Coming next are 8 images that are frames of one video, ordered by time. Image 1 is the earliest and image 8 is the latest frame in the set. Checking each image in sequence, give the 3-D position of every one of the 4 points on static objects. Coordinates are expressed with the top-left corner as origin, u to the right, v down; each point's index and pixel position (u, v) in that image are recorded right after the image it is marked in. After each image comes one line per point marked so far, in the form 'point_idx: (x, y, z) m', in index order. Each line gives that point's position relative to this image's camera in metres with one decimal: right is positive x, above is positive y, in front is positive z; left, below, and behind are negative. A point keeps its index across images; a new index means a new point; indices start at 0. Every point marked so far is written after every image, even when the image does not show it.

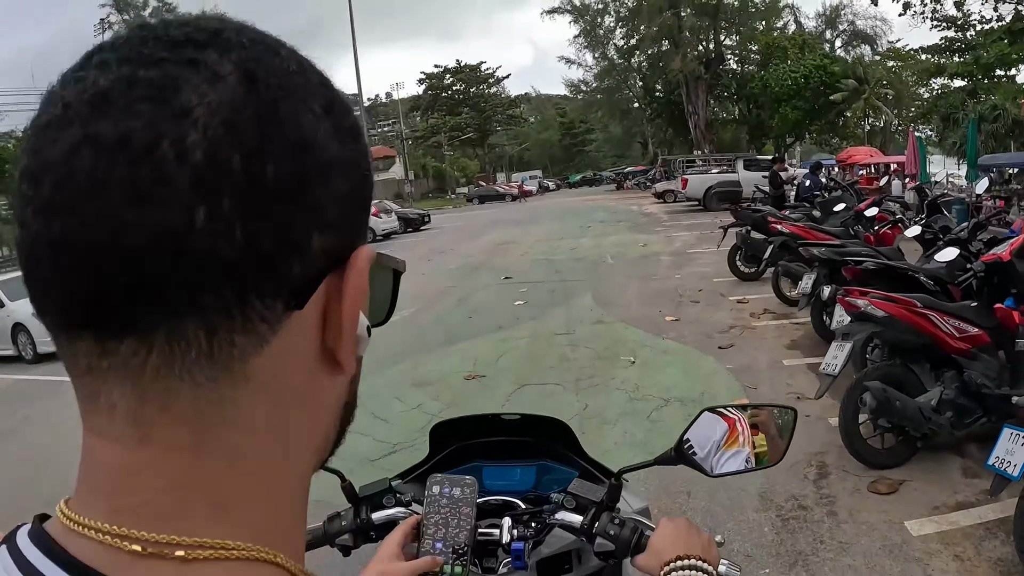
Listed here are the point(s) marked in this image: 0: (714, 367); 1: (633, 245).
0: (+1.5, -0.6, +5.2) m
1: (+2.2, +0.8, +12.1) m
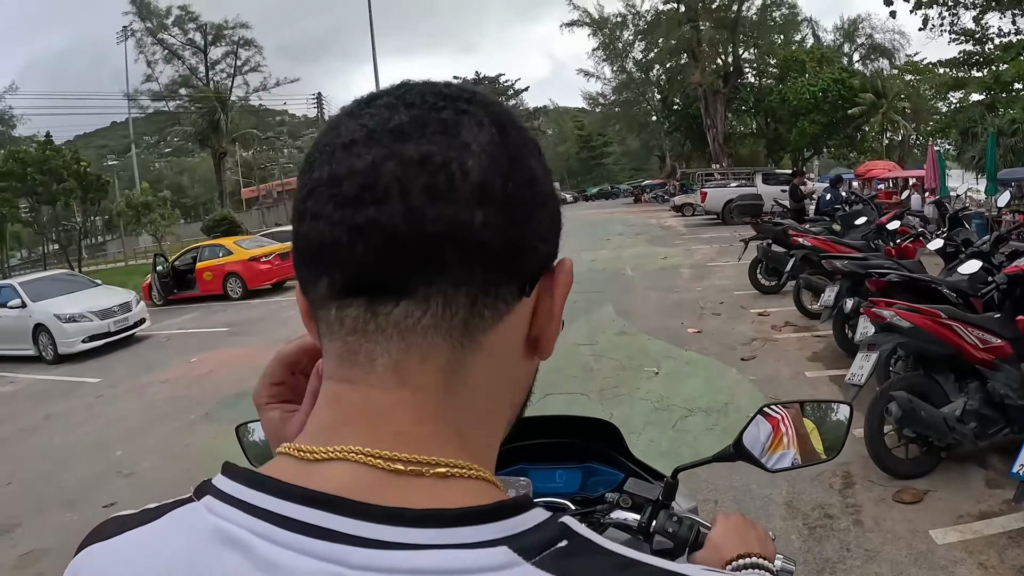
0: (+1.7, -0.7, +5.2) m
1: (+2.5, +0.5, +12.2) m
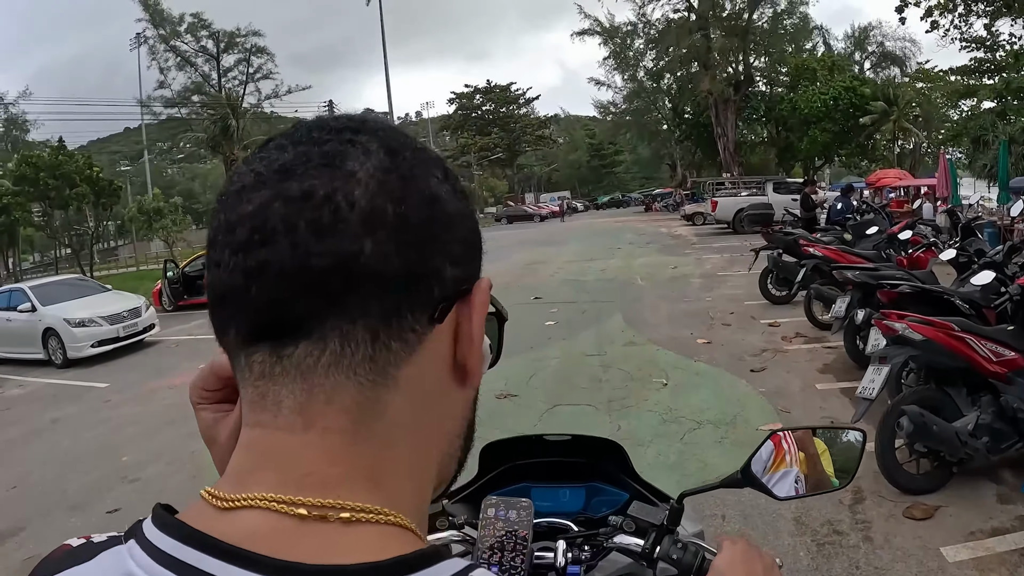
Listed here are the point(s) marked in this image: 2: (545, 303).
0: (+1.8, -0.8, +5.2) m
1: (+2.7, +0.4, +12.1) m
2: (+0.5, -0.2, +9.0) m
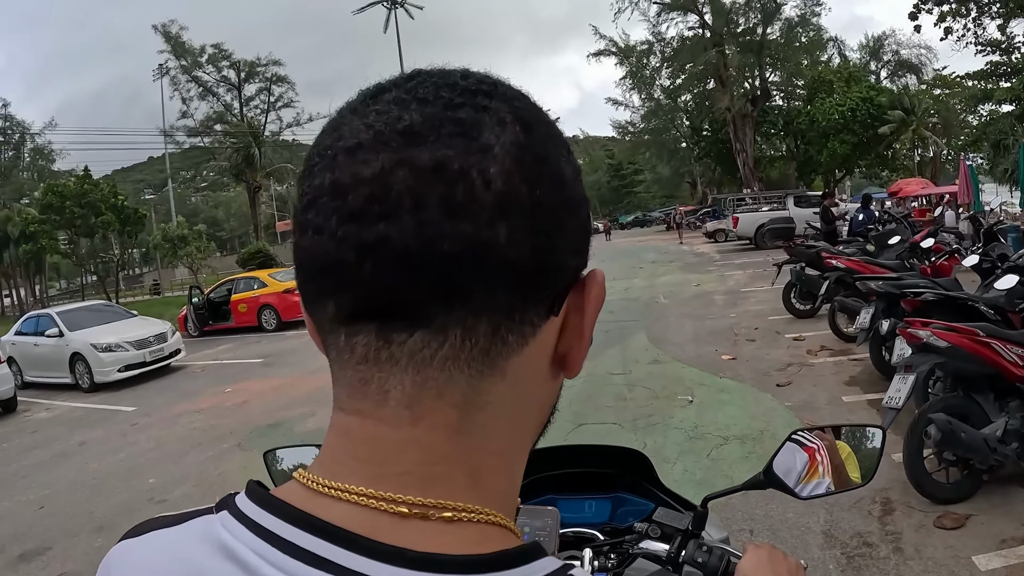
0: (+2.0, -0.9, +5.2) m
1: (+3.1, +0.1, +12.1) m
2: (+0.8, -0.4, +9.1) m
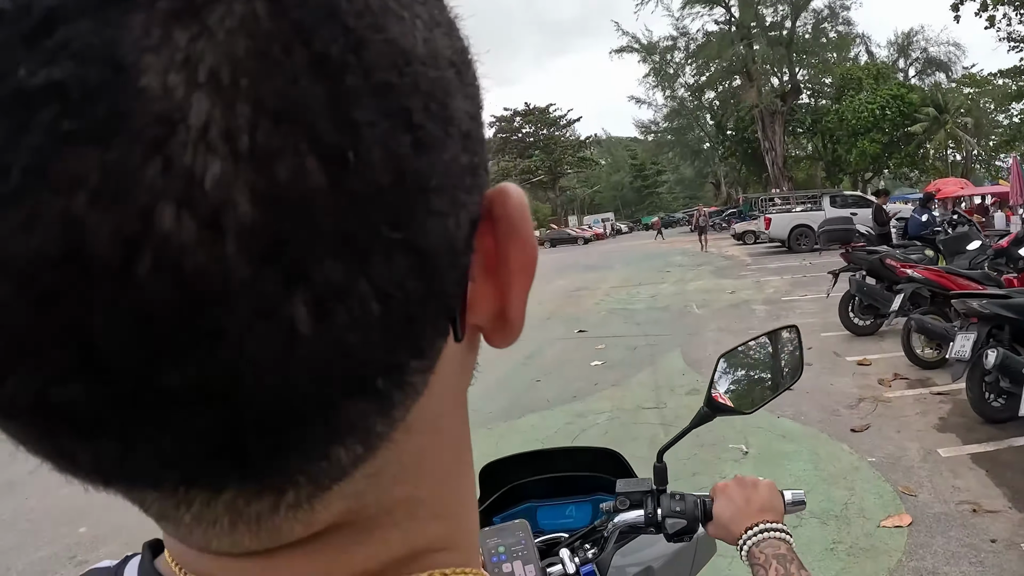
0: (+2.0, -1.0, +4.1) m
1: (+3.3, 0.0, +11.0) m
2: (+0.9, -0.6, +7.9) m
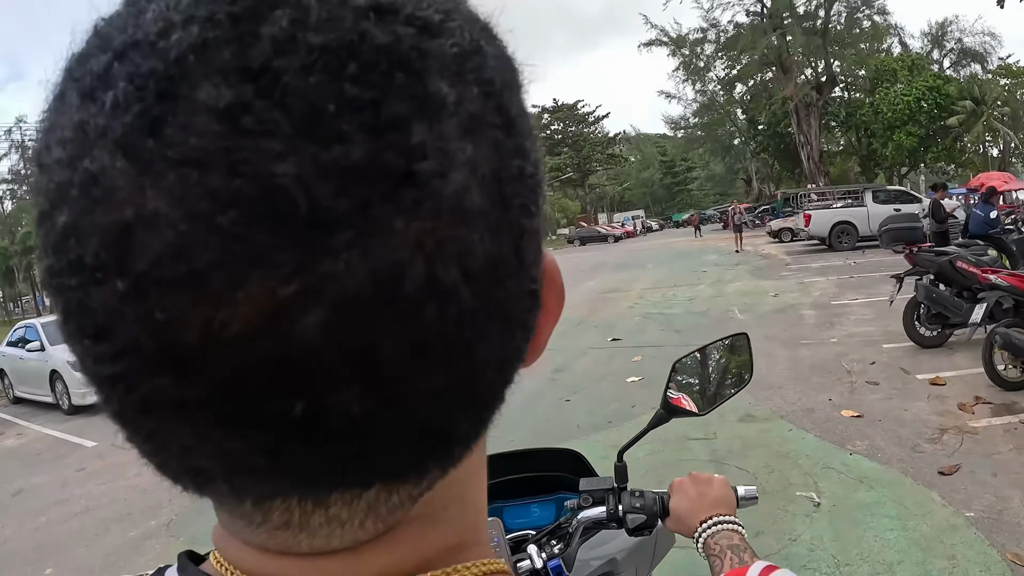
0: (+2.1, -1.1, +3.4) m
1: (+3.7, -0.1, +10.2) m
2: (+1.2, -0.6, +7.3) m
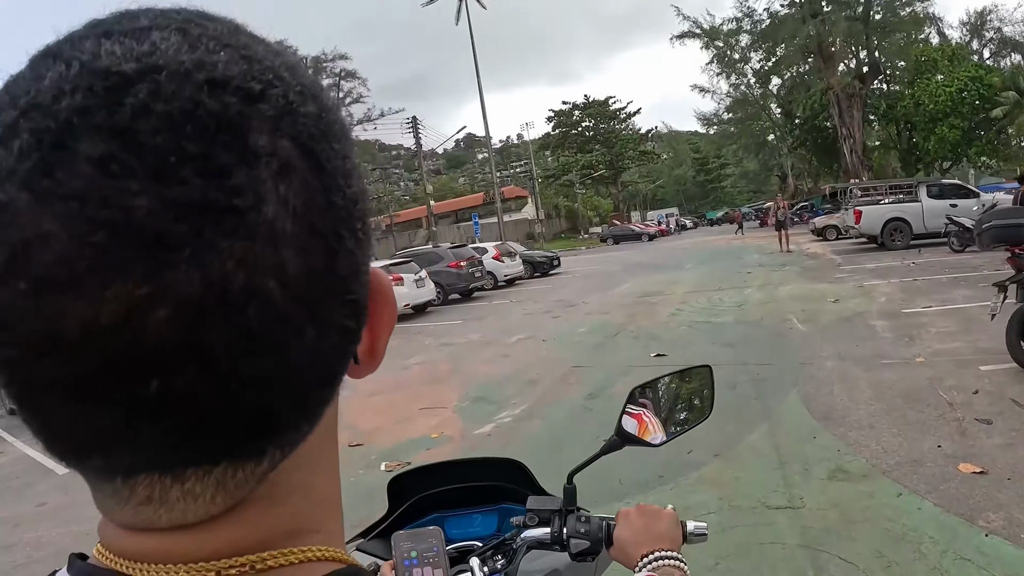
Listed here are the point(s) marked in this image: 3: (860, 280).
0: (+2.2, -1.2, +2.4) m
1: (+4.0, -0.2, +9.1) m
2: (+1.4, -0.7, +6.3) m
3: (+5.7, +0.1, +11.4) m
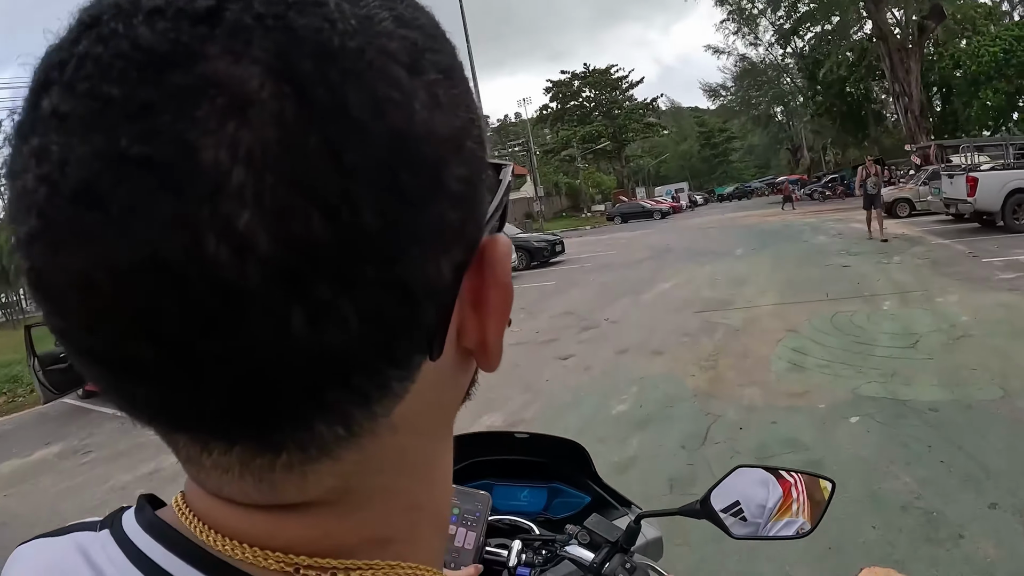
0: (+2.0, -1.6, -1.7) m
1: (+3.8, -0.3, +5.0) m
2: (+1.2, -1.0, +2.2) m
3: (+5.5, +0.1, +7.2) m
